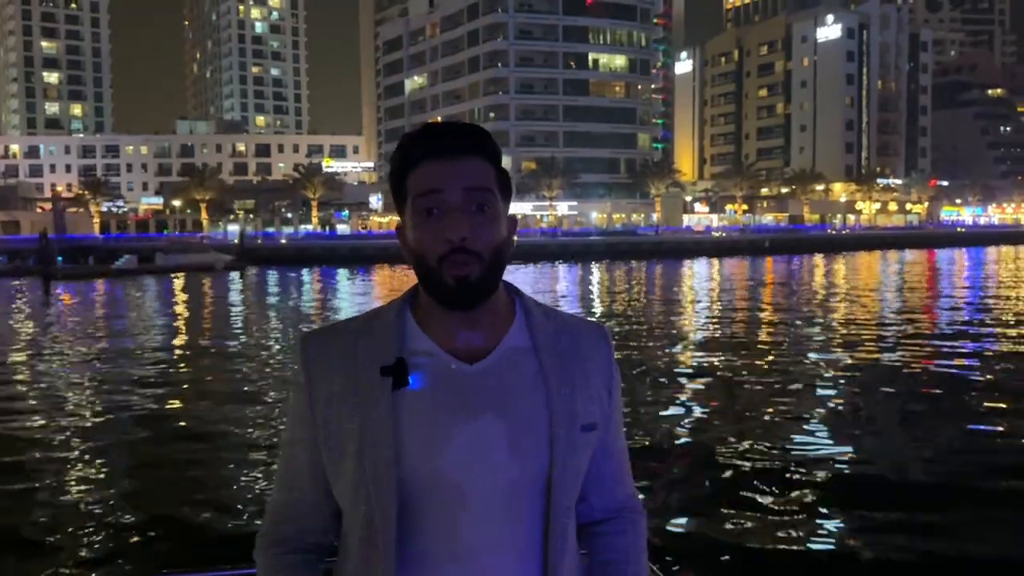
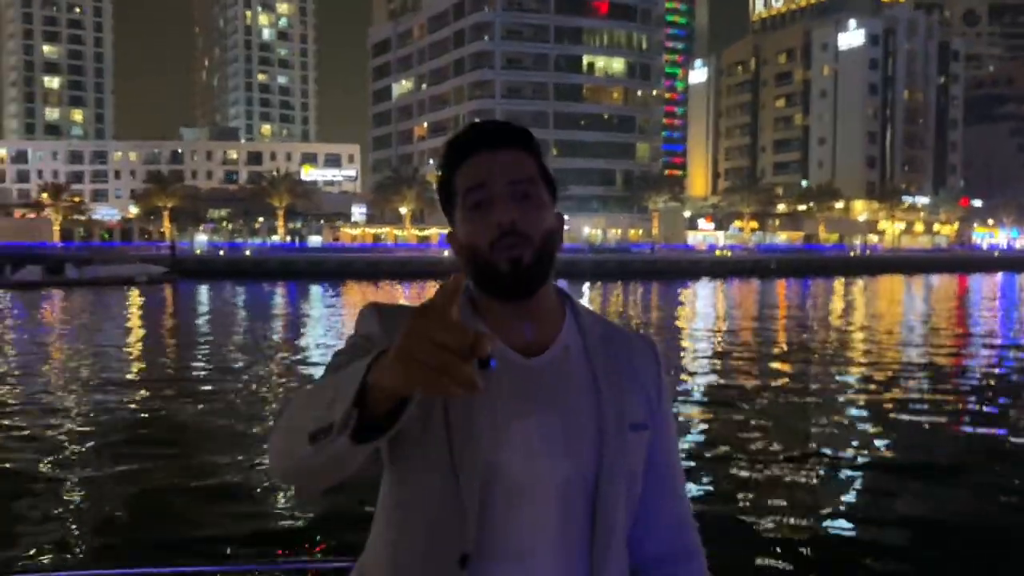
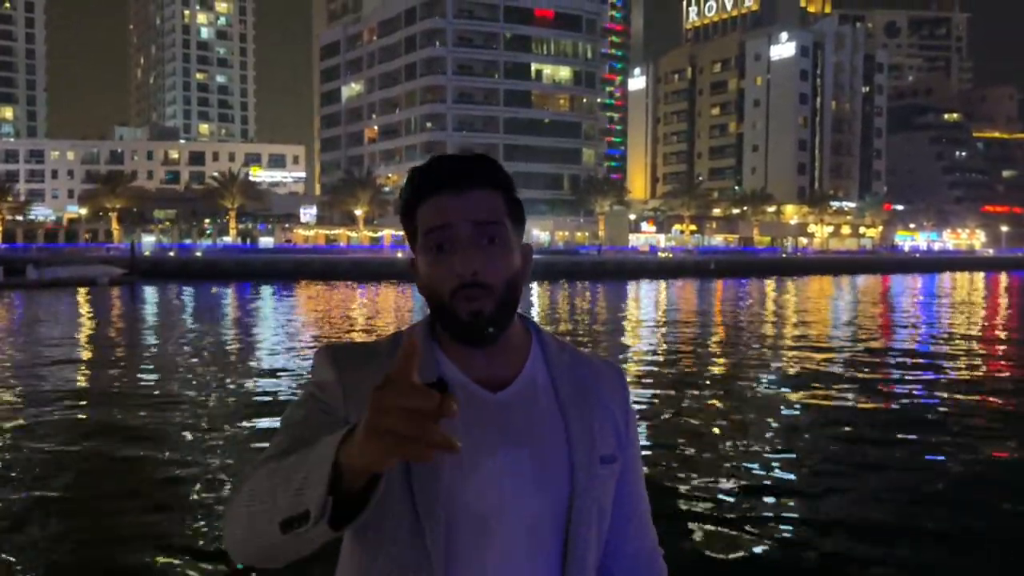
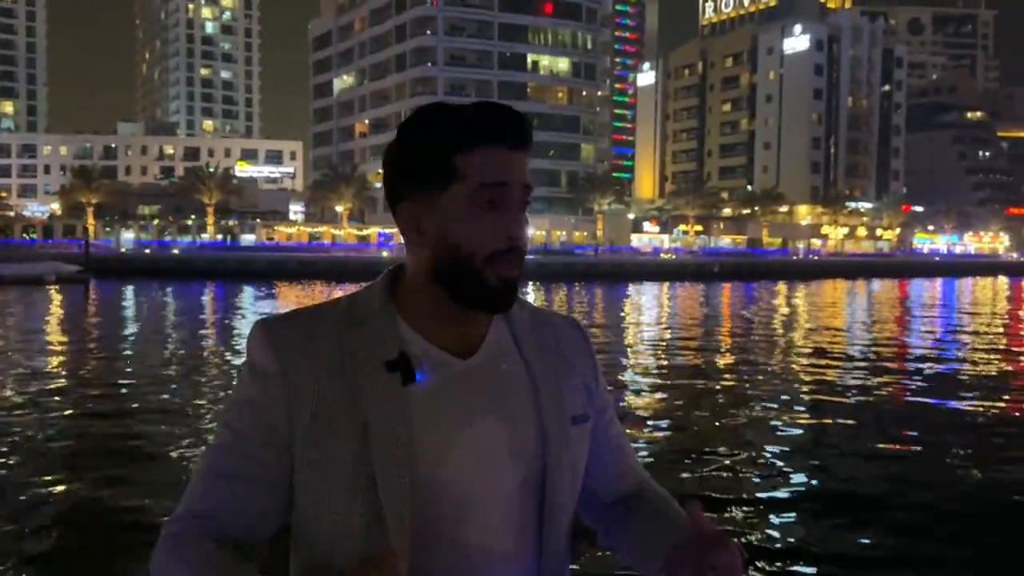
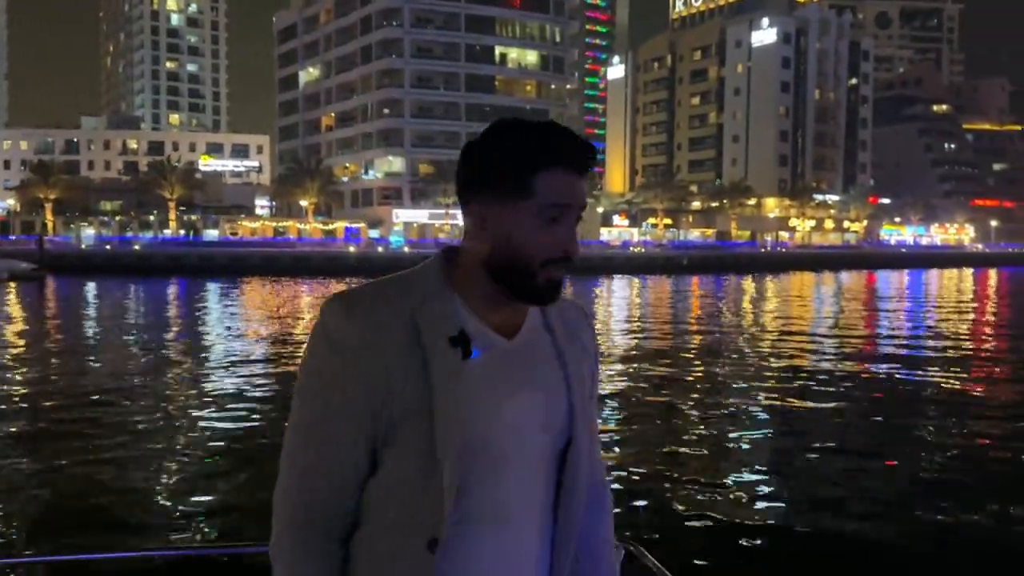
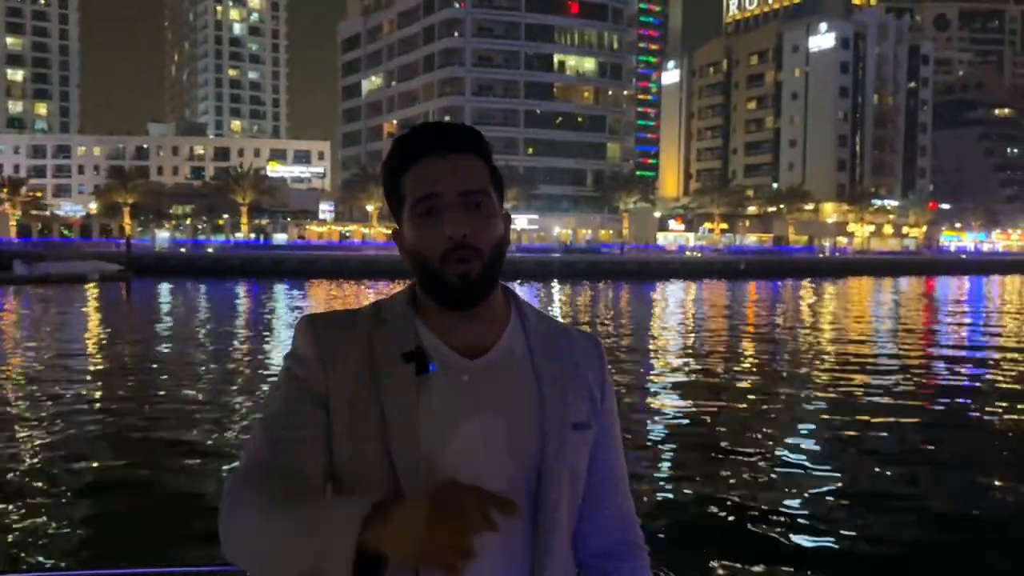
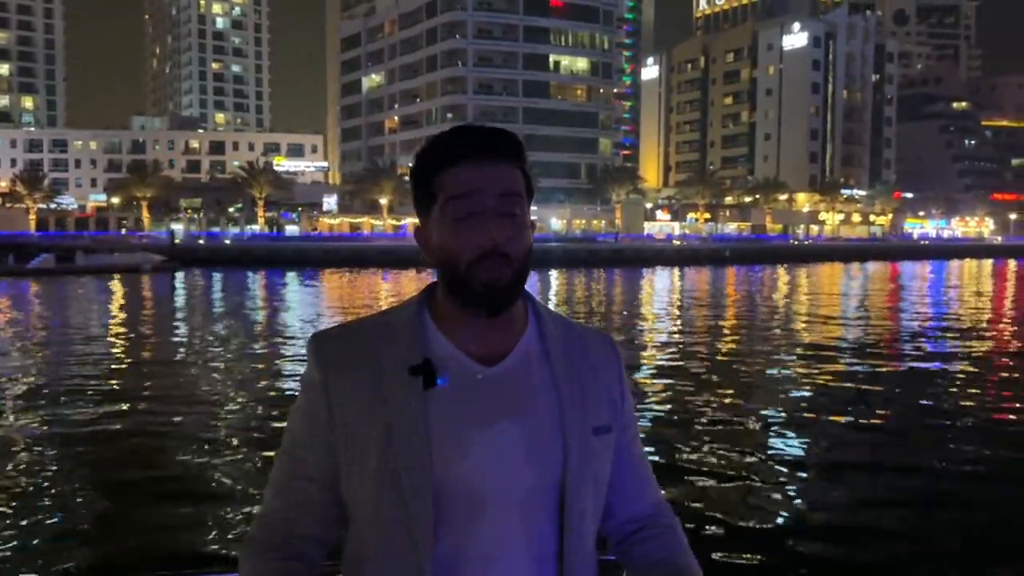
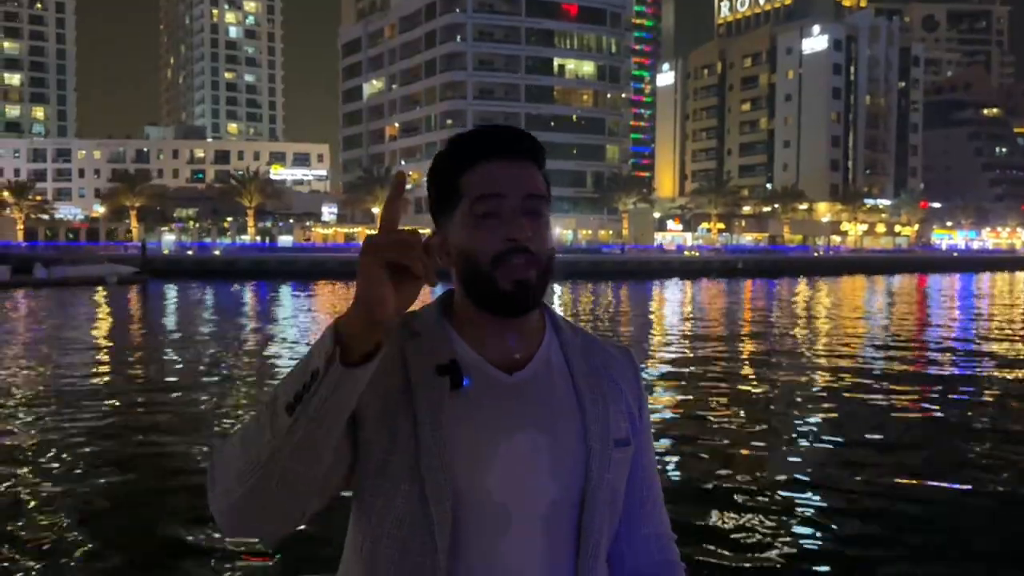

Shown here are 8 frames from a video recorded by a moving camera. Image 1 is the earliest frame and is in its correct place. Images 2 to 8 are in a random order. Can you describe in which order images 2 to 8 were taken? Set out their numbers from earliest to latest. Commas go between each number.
7, 3, 8, 2, 6, 4, 5
